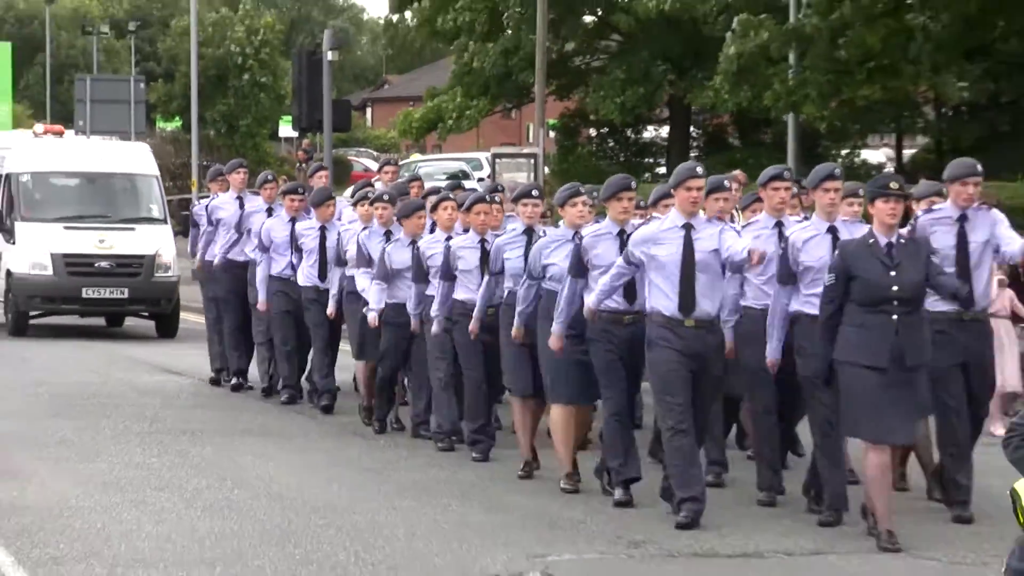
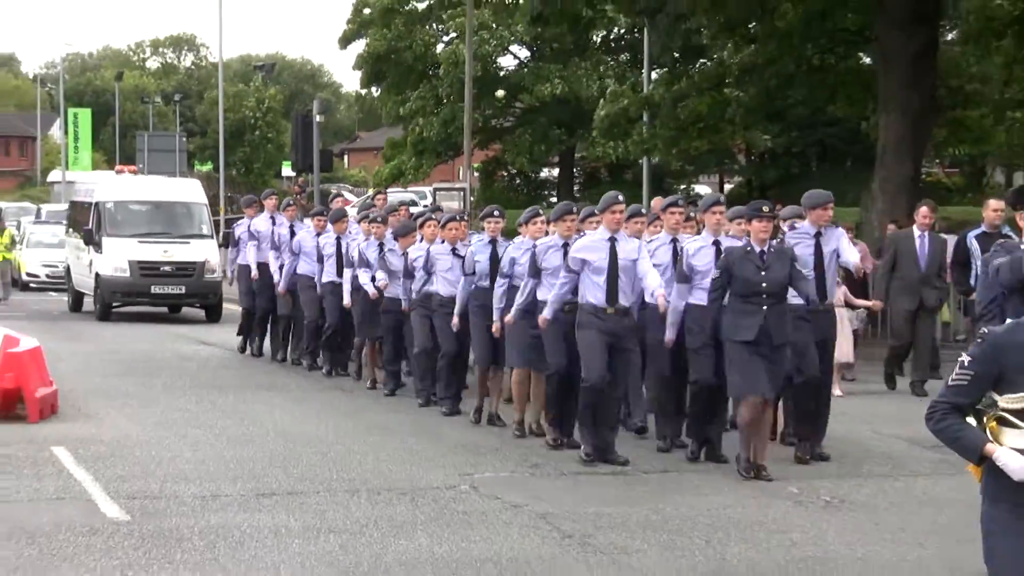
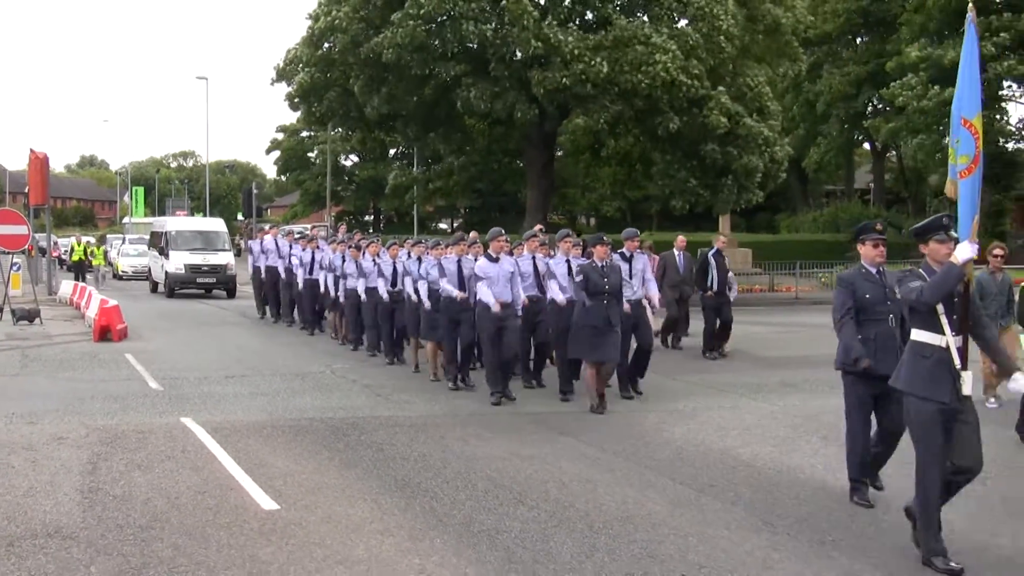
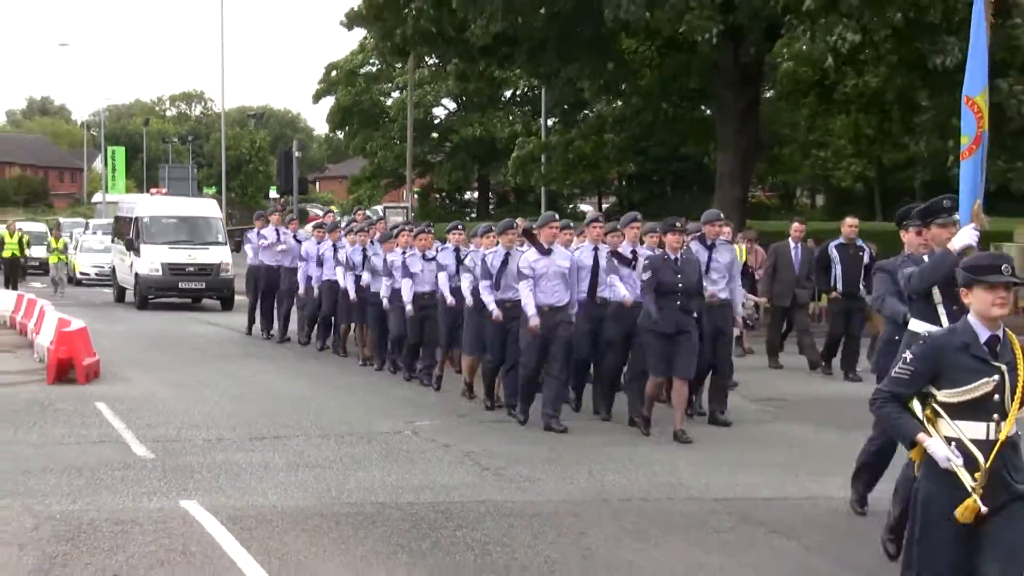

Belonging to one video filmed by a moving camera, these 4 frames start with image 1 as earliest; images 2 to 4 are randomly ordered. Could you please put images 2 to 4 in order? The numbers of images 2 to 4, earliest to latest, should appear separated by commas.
2, 4, 3
